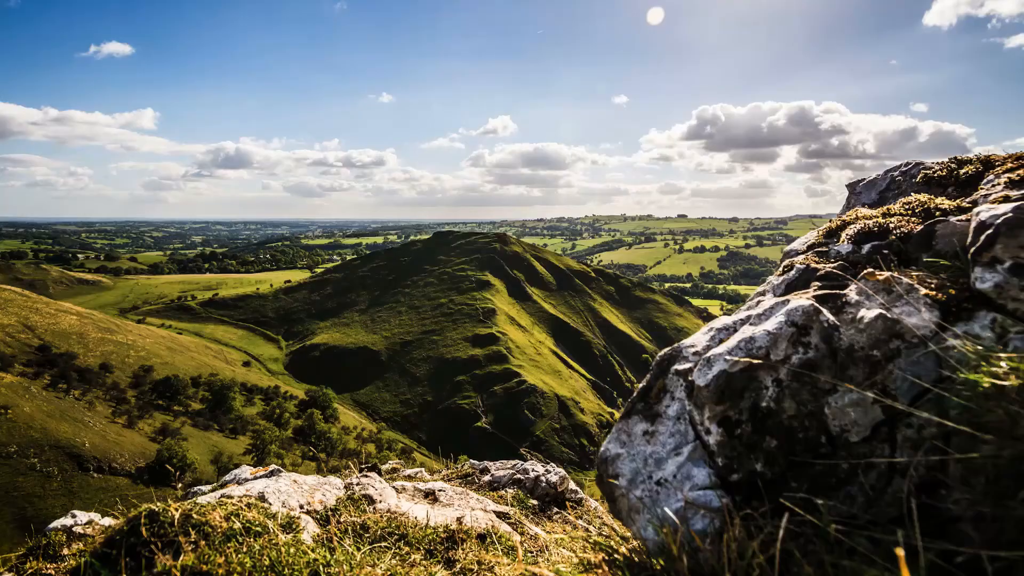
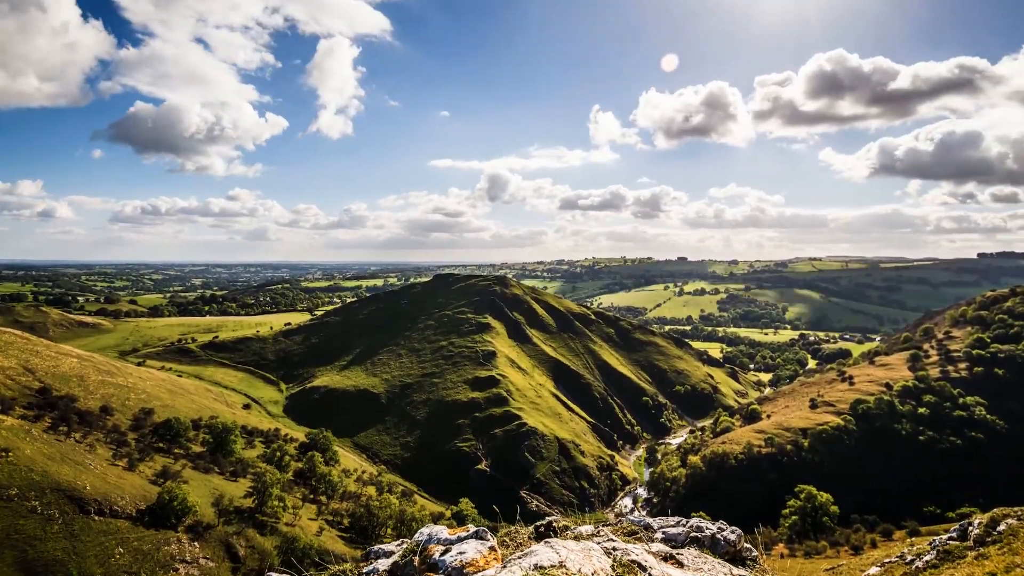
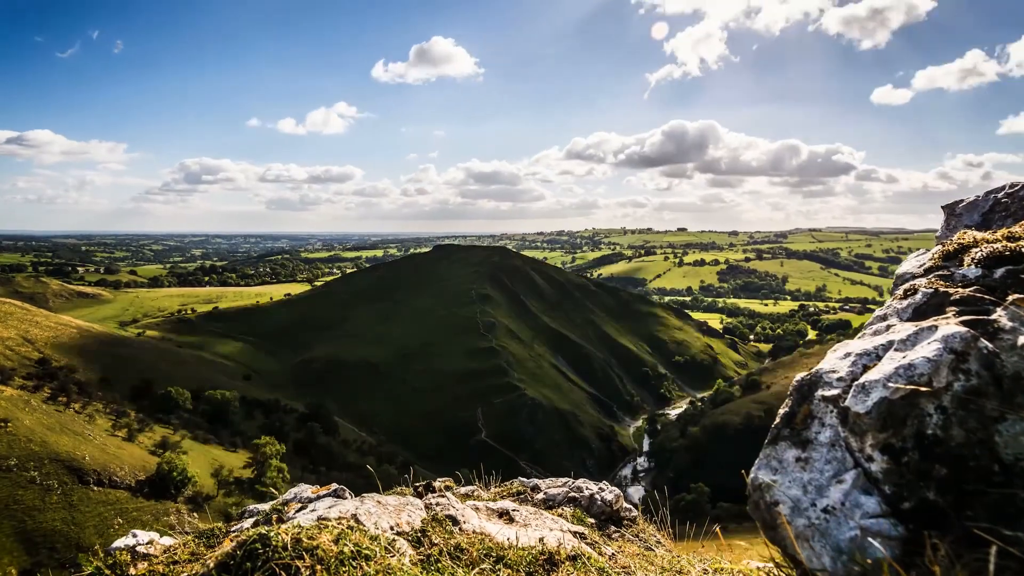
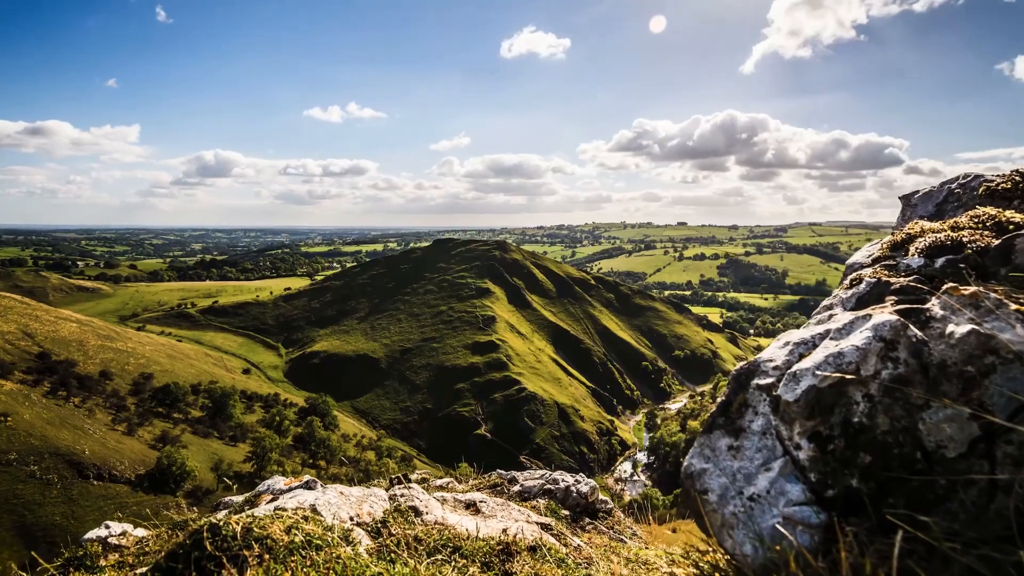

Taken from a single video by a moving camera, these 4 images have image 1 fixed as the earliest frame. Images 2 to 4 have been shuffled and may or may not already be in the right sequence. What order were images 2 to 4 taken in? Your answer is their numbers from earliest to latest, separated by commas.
4, 3, 2
